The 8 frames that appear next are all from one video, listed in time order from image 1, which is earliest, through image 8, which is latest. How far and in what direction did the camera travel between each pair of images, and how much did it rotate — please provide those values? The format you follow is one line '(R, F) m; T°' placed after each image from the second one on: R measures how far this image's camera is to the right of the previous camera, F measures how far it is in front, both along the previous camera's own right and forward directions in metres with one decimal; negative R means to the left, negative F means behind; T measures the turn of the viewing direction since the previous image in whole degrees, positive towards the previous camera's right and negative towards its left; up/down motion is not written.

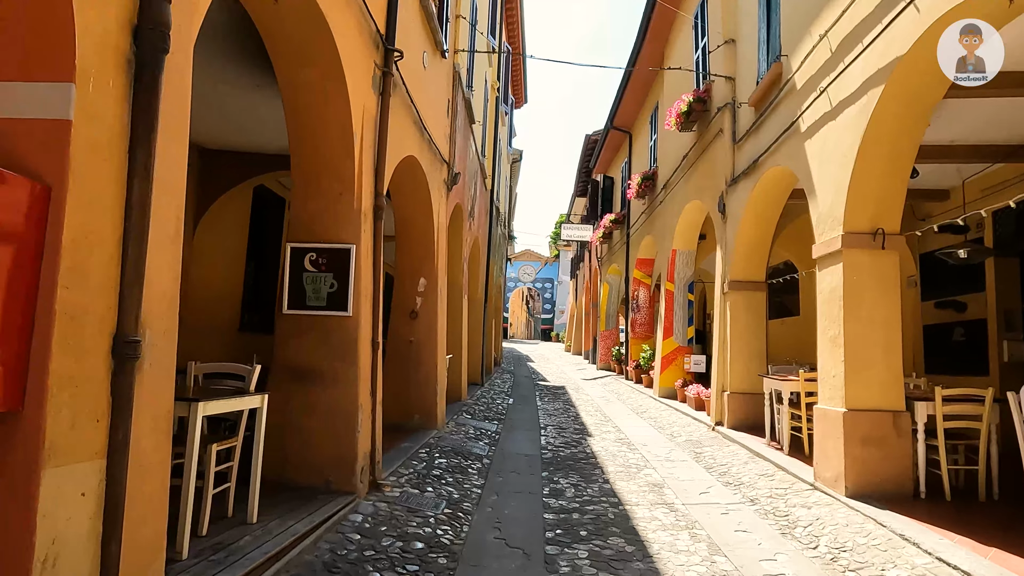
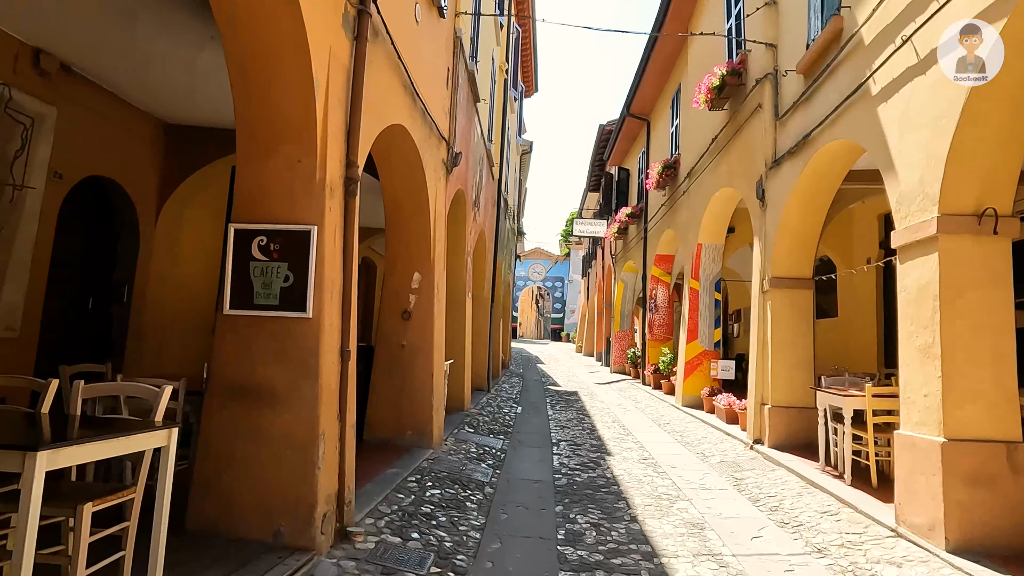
(0.0, +1.0) m; -1°
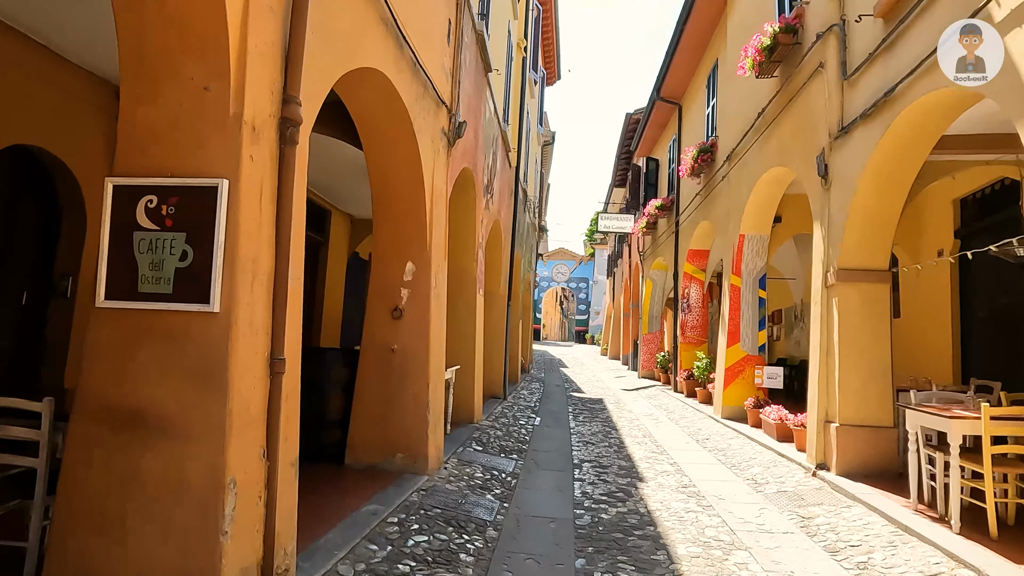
(+0.1, +1.1) m; -2°
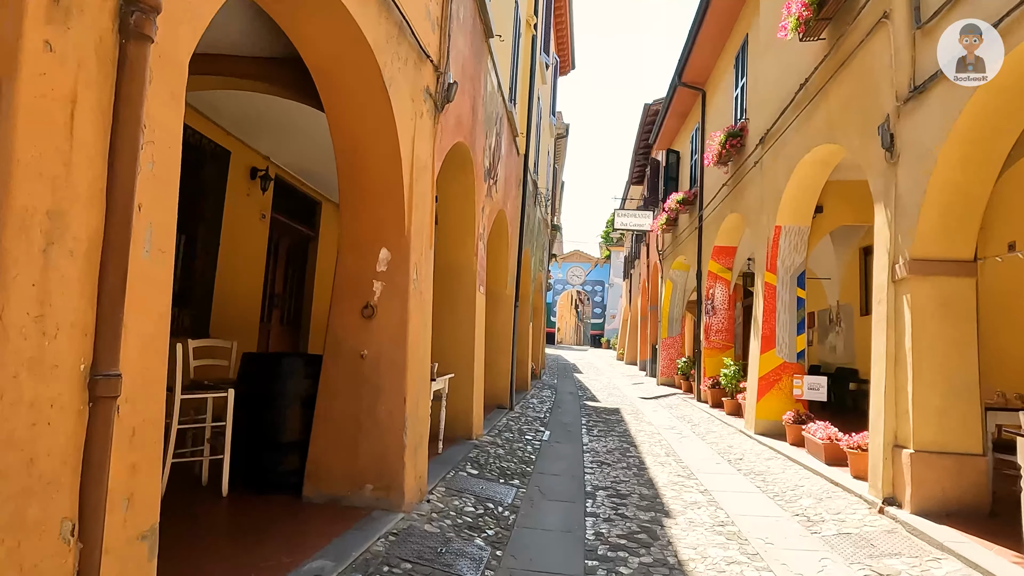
(+0.1, +1.0) m; -1°
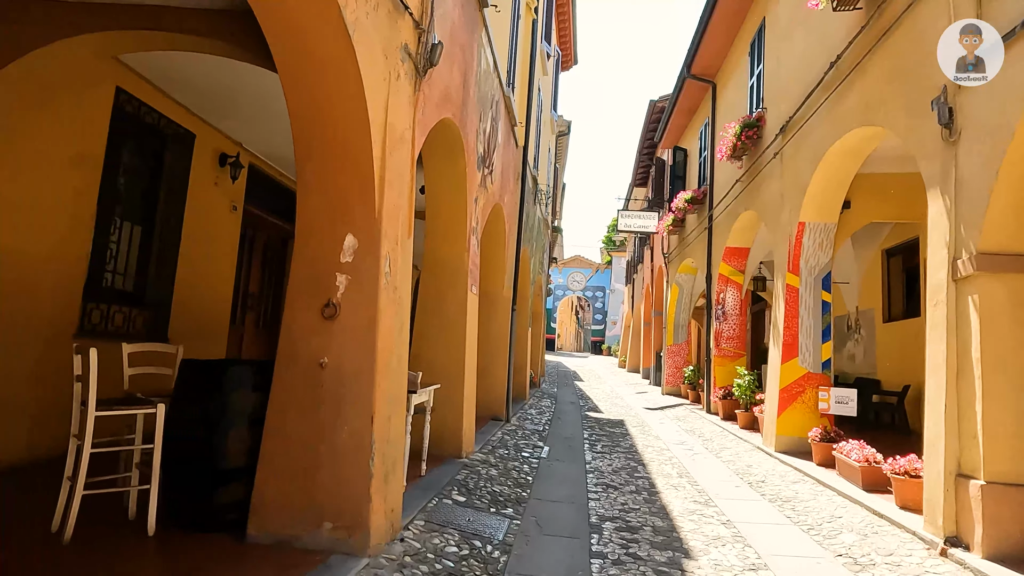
(0.0, +0.7) m; 0°
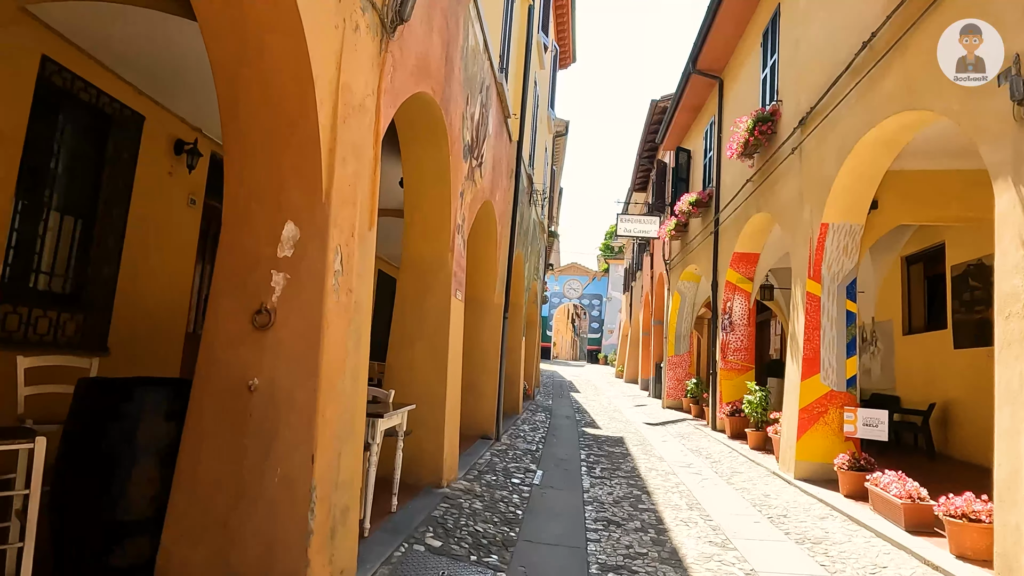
(+0.1, +0.8) m; 0°
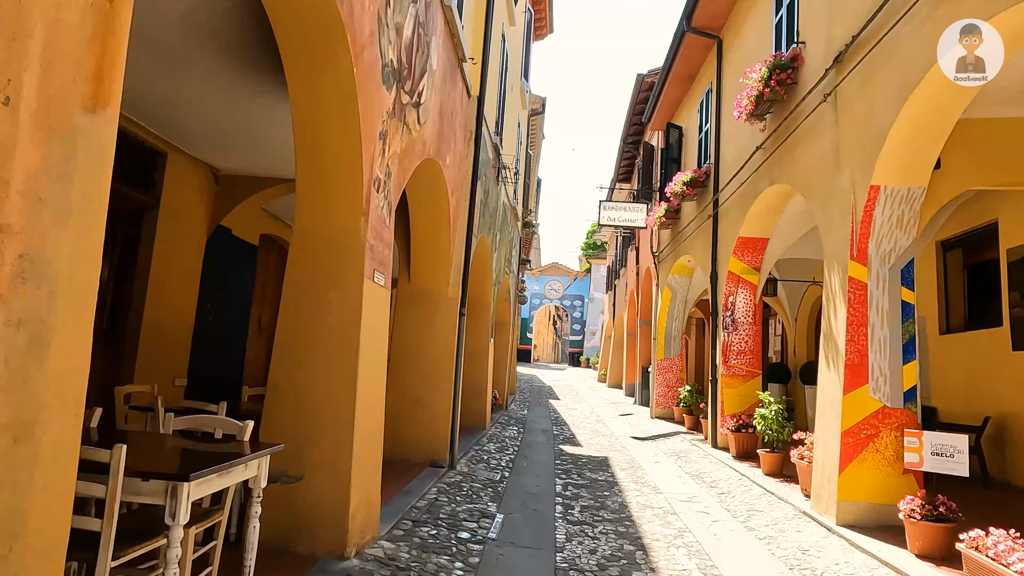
(+0.2, +1.7) m; +2°
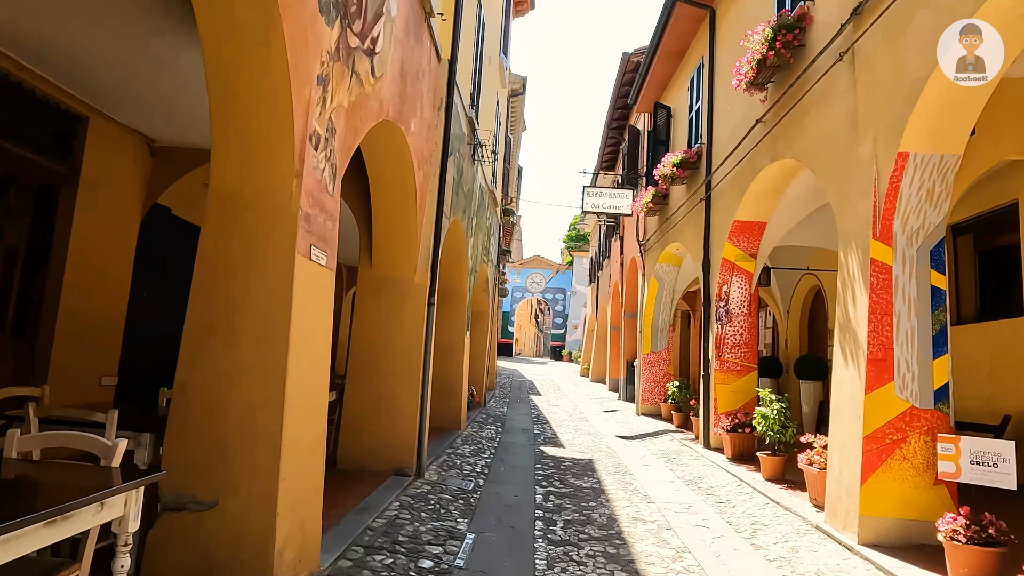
(+0.1, +0.7) m; +2°
